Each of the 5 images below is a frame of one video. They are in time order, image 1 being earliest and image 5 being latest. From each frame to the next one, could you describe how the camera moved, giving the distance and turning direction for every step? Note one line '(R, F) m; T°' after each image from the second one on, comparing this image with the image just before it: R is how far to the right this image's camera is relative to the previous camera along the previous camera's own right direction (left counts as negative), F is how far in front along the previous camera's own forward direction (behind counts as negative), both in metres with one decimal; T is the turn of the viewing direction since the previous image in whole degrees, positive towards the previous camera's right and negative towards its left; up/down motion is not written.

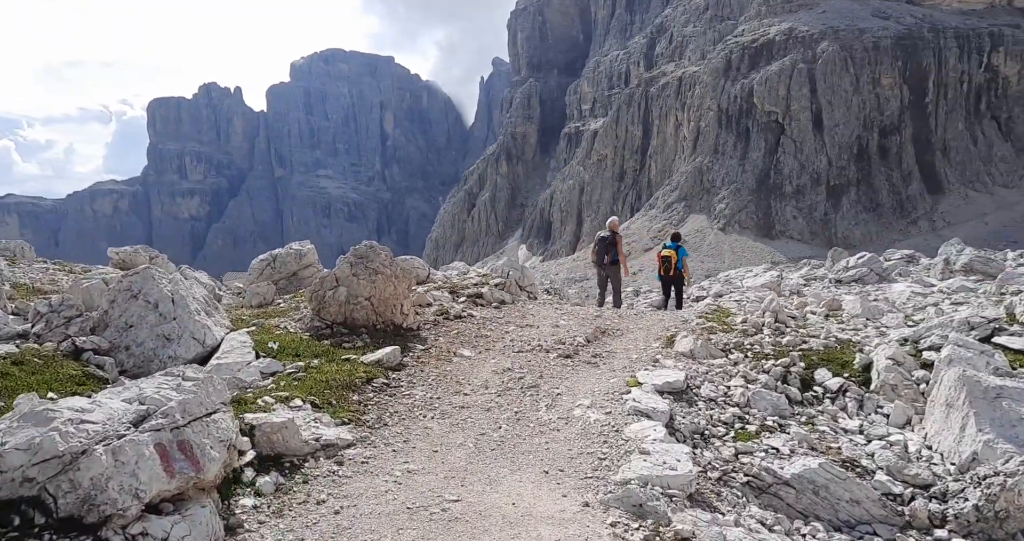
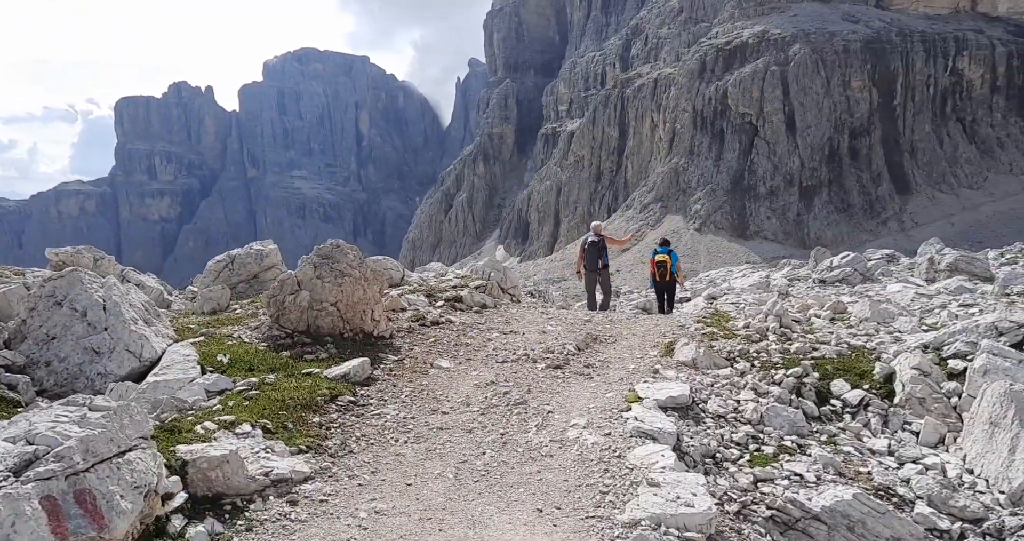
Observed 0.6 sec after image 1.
(-0.1, +1.2) m; +2°
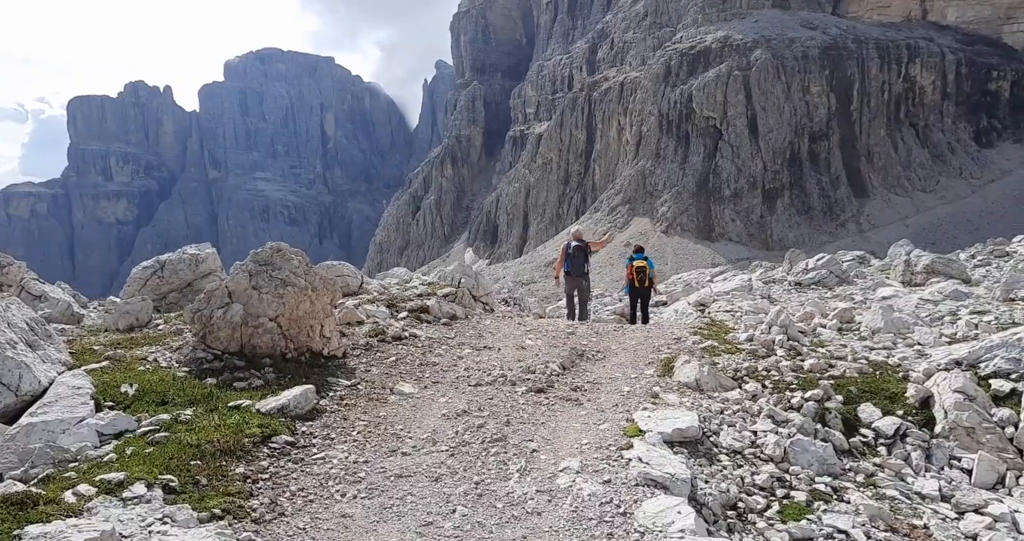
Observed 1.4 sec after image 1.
(-0.1, +1.6) m; +3°
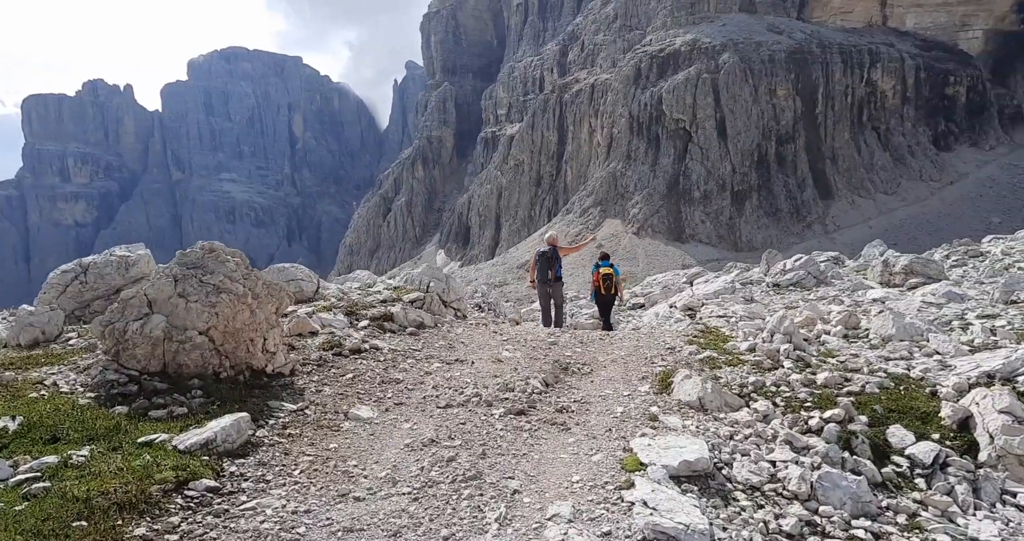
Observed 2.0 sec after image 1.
(0.0, +1.3) m; +2°
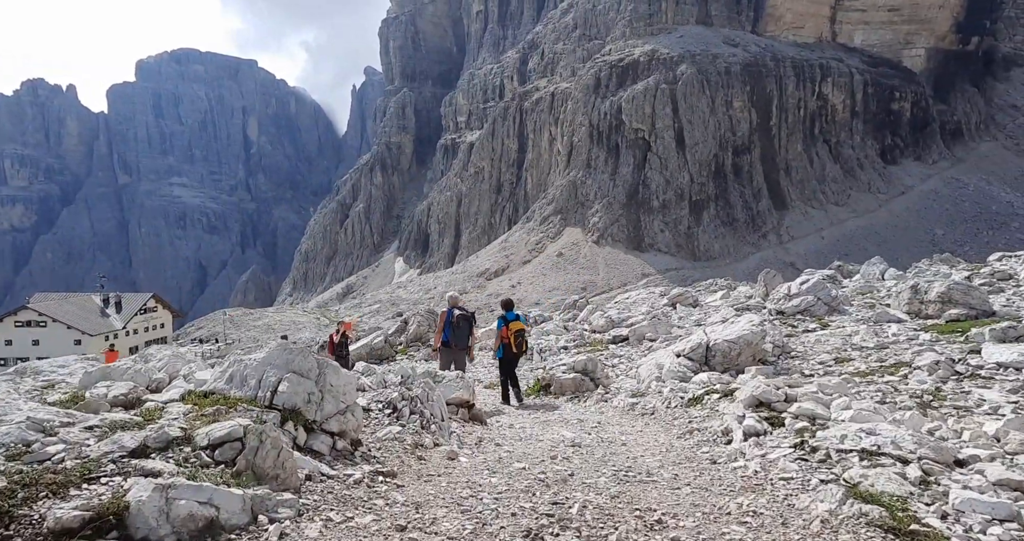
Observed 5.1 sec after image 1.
(+0.2, +6.9) m; +3°
